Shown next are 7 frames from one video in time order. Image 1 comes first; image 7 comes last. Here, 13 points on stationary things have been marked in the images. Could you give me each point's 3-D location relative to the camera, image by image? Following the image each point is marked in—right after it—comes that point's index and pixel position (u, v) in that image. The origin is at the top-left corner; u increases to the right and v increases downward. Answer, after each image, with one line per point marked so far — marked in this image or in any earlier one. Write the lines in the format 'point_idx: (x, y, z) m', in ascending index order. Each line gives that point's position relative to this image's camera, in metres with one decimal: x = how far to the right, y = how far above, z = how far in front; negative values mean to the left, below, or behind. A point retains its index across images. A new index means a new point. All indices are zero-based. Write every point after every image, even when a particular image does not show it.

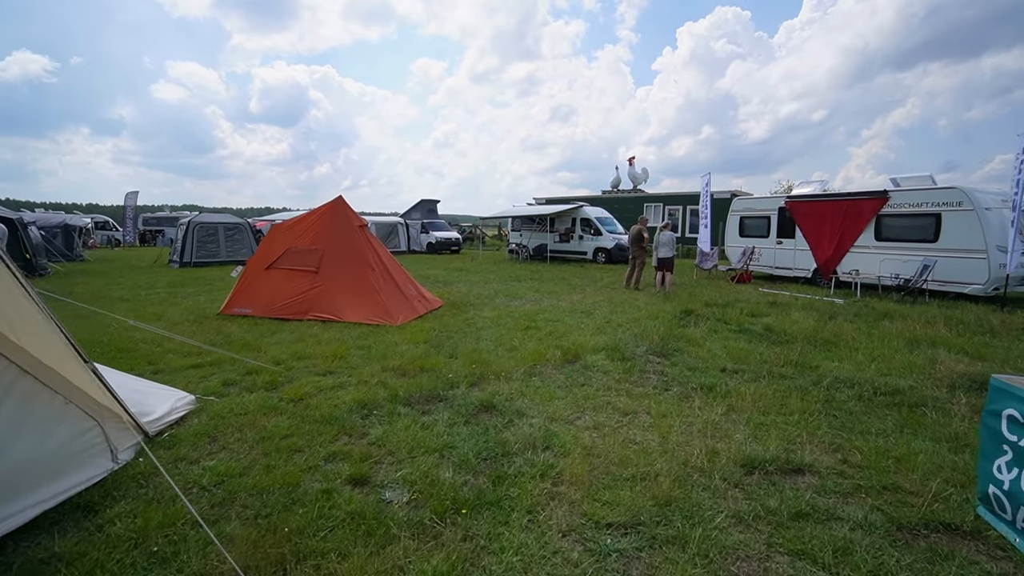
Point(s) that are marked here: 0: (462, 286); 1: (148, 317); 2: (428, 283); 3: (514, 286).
0: (-1.2, 0.0, +11.9) m
1: (-6.0, -0.5, +7.9) m
2: (-2.3, +0.1, +12.9) m
3: (0.0, 0.0, +12.2) m
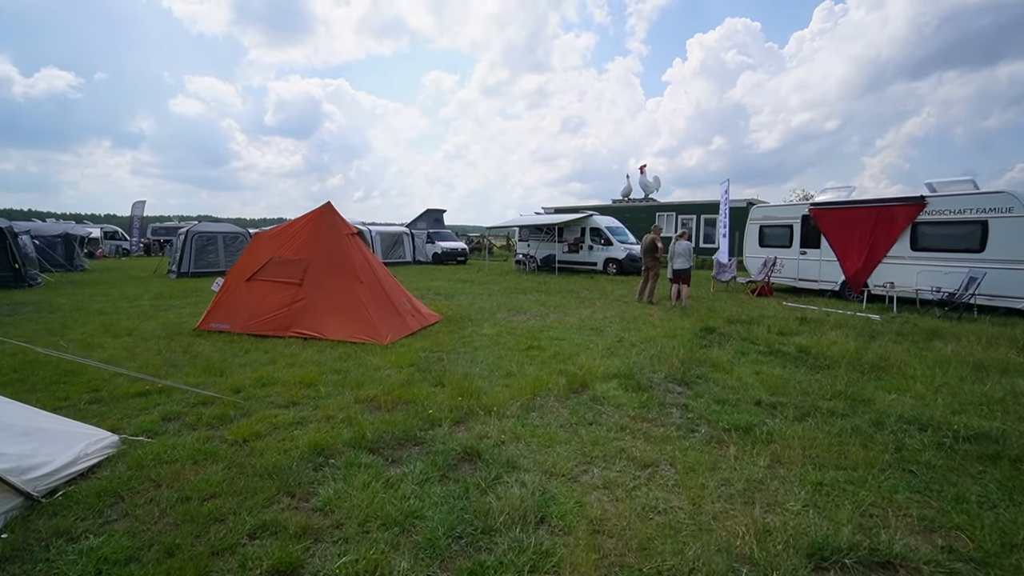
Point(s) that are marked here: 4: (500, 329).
0: (-1.1, -0.3, +11.2) m
1: (-6.0, -0.7, +7.3) m
2: (-2.2, -0.2, +12.2) m
3: (+0.2, -0.3, +11.5) m
4: (-0.2, -0.7, +7.7) m
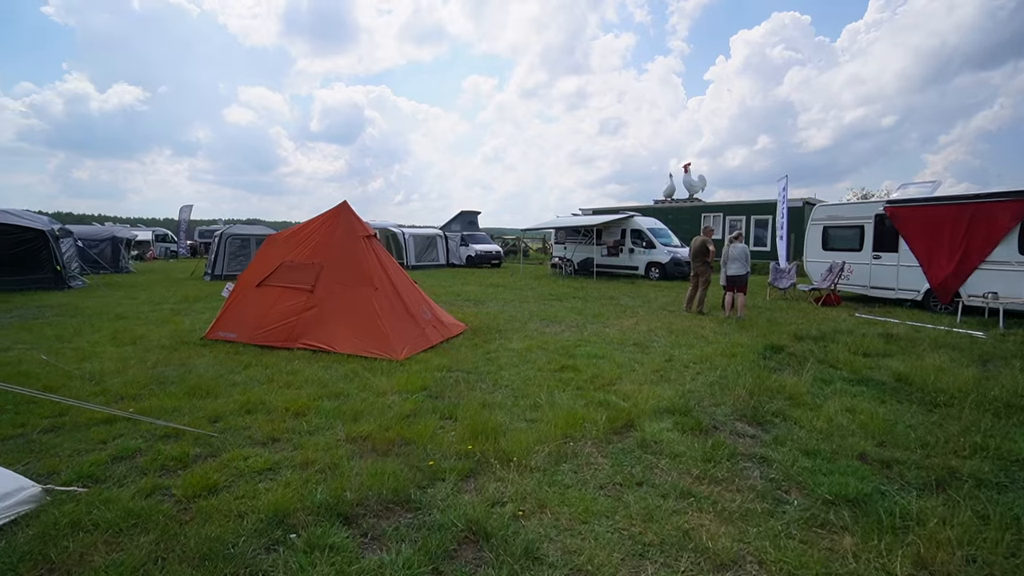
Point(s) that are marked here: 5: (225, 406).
0: (-0.4, -0.4, +10.4) m
1: (-5.6, -0.8, +6.8) m
2: (-1.3, -0.3, +11.5) m
3: (+0.9, -0.4, +10.6) m
4: (+0.2, -0.8, +6.8) m
5: (-2.5, -1.0, +4.1) m
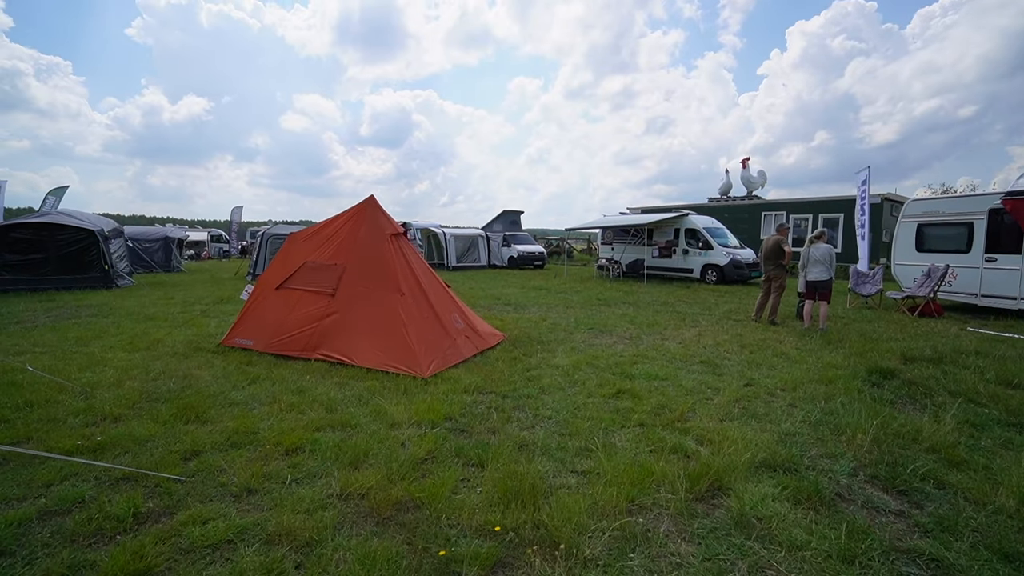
0: (+0.5, -0.5, +9.5) m
1: (-5.0, -0.8, +6.4) m
2: (-0.4, -0.4, +10.6) m
3: (+1.8, -0.5, +9.5) m
4: (+0.8, -0.9, +5.9) m
5: (-2.2, -1.1, +3.4) m
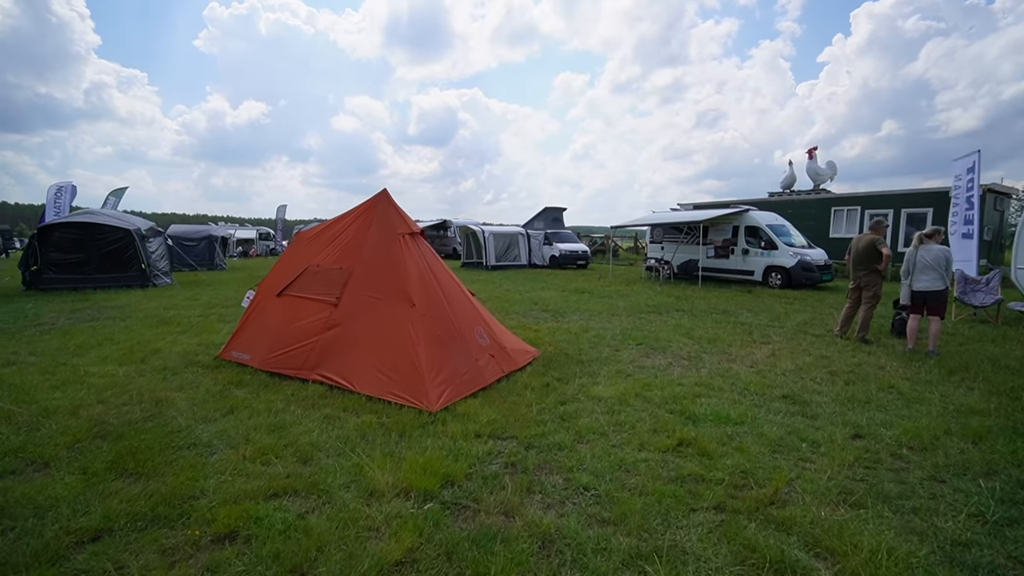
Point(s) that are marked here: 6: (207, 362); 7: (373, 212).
0: (+1.1, -0.6, +8.4) m
1: (-4.6, -0.8, +5.8) m
2: (+0.4, -0.5, +9.6) m
3: (+2.4, -0.6, +8.3) m
4: (+1.1, -1.0, +4.7) m
5: (-2.1, -1.2, +2.6) m
6: (-3.6, -0.9, +5.7) m
7: (-1.6, +0.9, +5.5) m
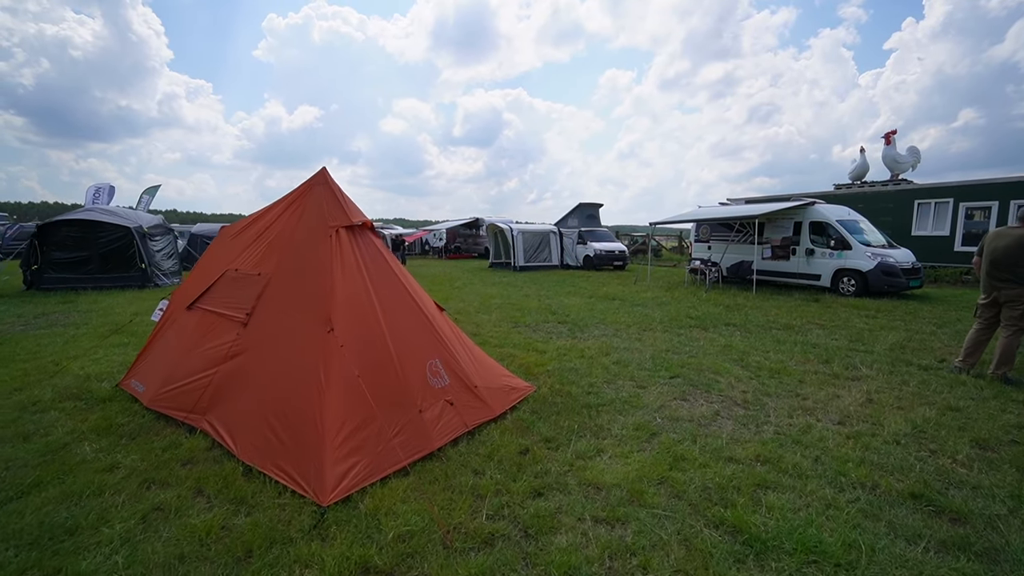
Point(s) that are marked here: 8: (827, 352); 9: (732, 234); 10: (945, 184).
0: (+1.2, -0.7, +6.7) m
1: (-4.8, -0.9, +4.7) m
2: (+0.5, -0.6, +8.0) m
3: (+2.5, -0.8, +6.5) m
4: (+0.8, -1.1, +3.1) m
5: (-2.5, -1.3, +1.2) m
6: (-3.8, -0.9, +4.4) m
7: (-1.8, +0.8, +4.1) m
8: (+3.9, -0.8, +5.9) m
9: (+6.3, +1.6, +13.7) m
10: (+12.2, +3.0, +13.3) m
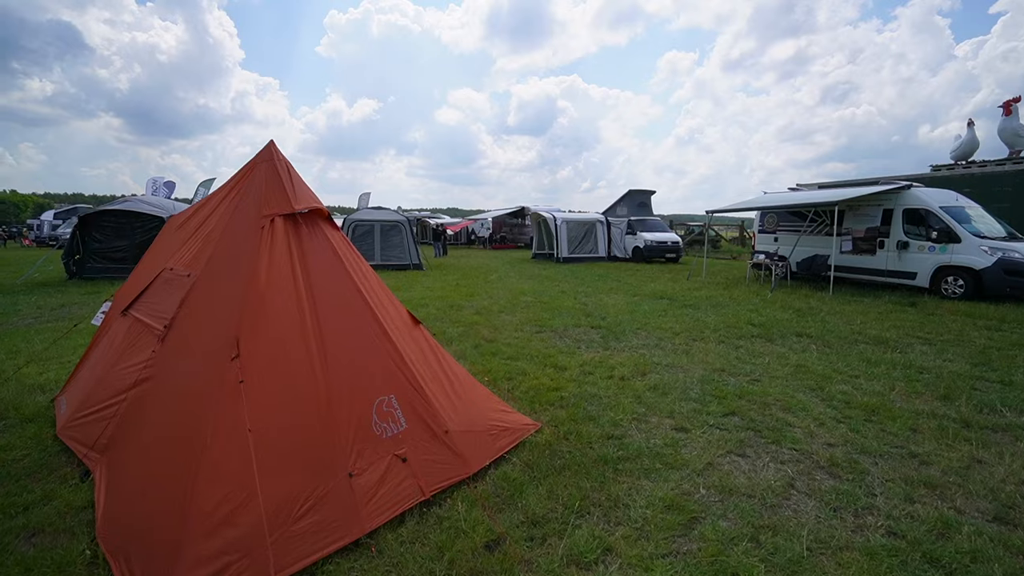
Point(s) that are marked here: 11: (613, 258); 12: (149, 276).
0: (+1.4, -0.7, +5.5) m
1: (-4.8, -0.9, +4.1) m
2: (+0.9, -0.6, +6.9) m
3: (+2.6, -0.8, +5.2) m
4: (+0.6, -1.2, +2.0) m
5: (-2.9, -1.3, +0.5) m
6: (-3.8, -0.9, +3.8) m
7: (-1.8, +0.8, +3.2) m
8: (+4.0, -0.9, +4.4) m
9: (+7.3, +1.6, +11.8) m
10: (+13.1, +2.9, +10.8) m
11: (+4.0, +1.2, +19.3) m
12: (-2.8, +0.1, +3.6) m
